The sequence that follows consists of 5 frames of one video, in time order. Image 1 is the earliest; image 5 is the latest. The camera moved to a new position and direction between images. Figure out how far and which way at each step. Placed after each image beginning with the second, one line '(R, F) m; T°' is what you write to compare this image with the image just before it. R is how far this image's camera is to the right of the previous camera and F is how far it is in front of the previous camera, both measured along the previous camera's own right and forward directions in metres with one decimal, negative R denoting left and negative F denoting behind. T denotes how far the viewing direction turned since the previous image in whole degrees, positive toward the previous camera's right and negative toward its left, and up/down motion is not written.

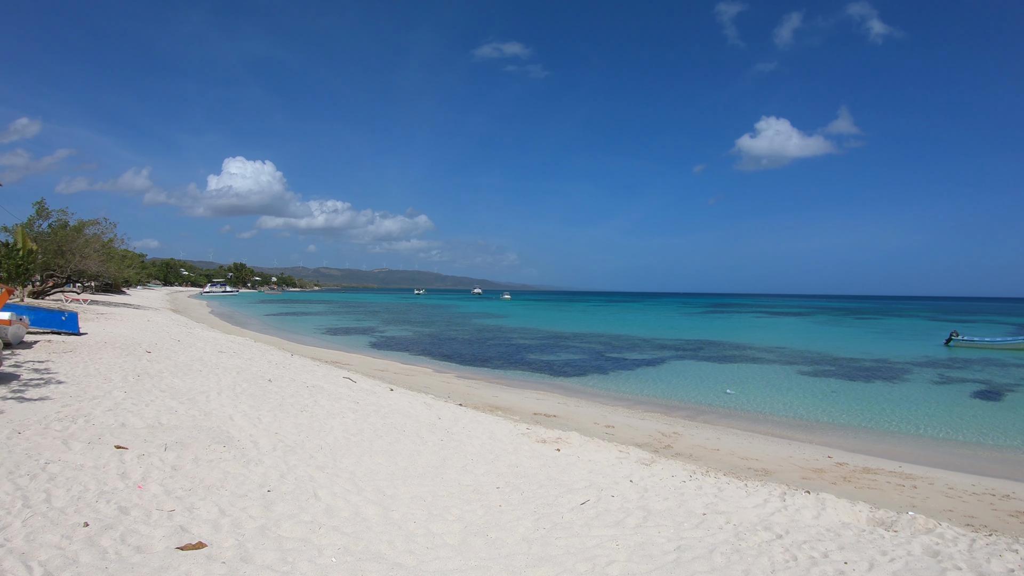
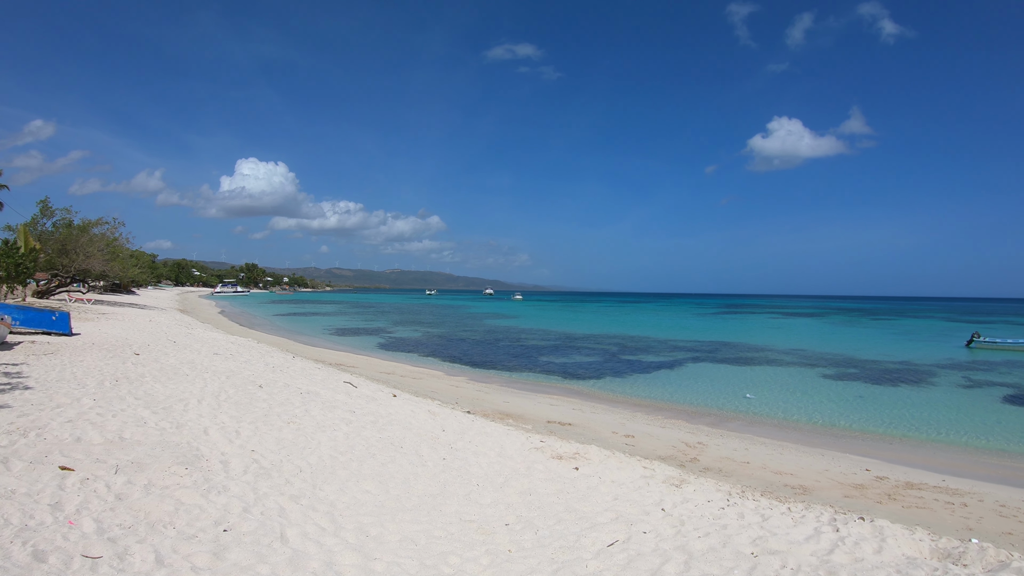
(0.0, +1.0) m; -1°
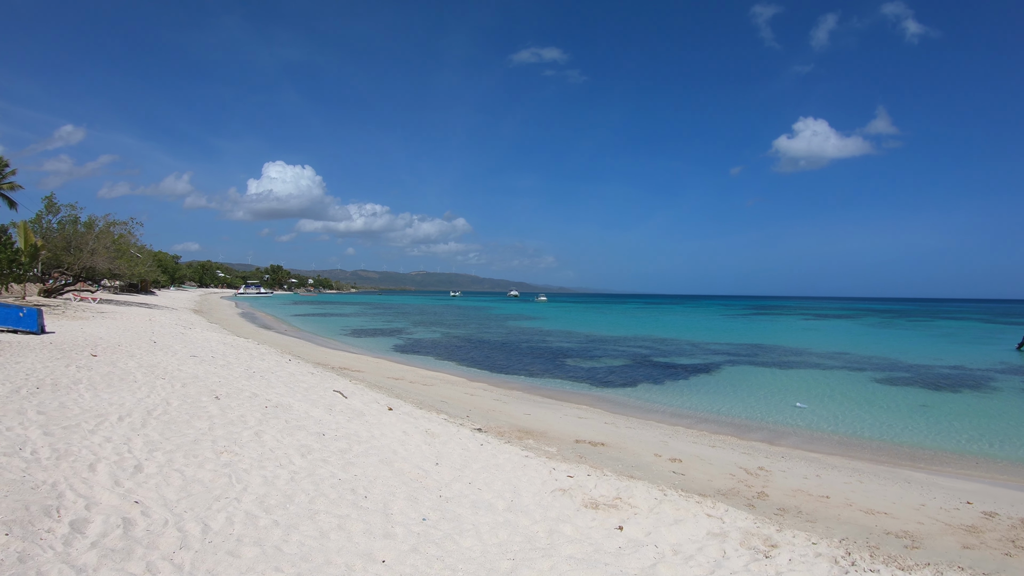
(+0.1, +2.1) m; -3°
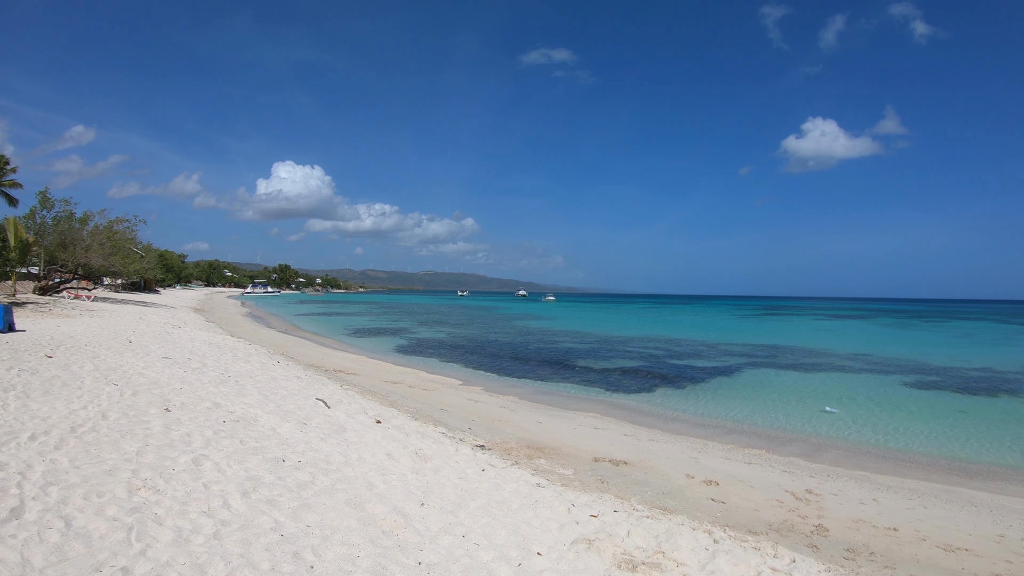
(0.0, +1.4) m; -1°
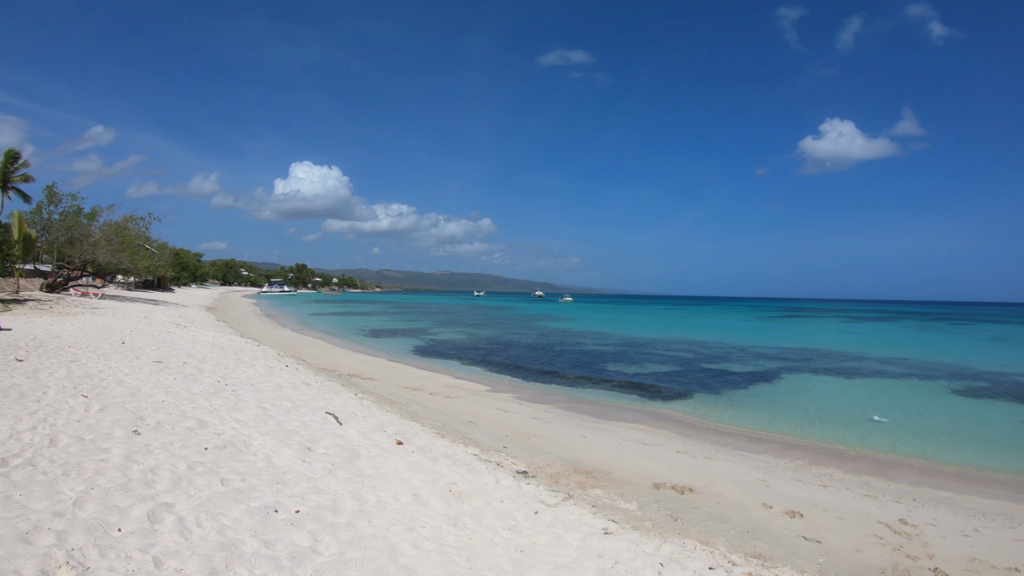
(-0.5, +1.4) m; -2°
